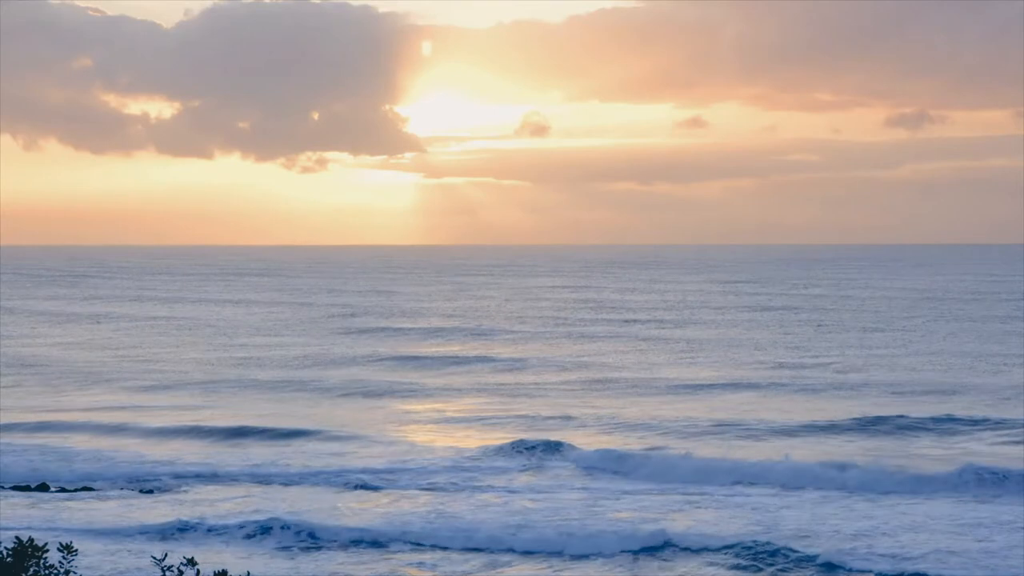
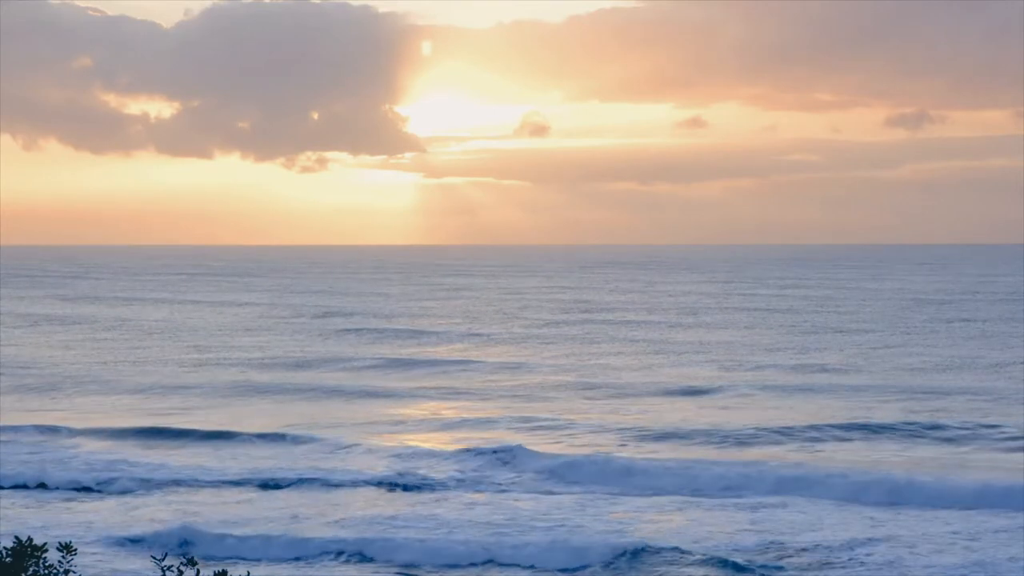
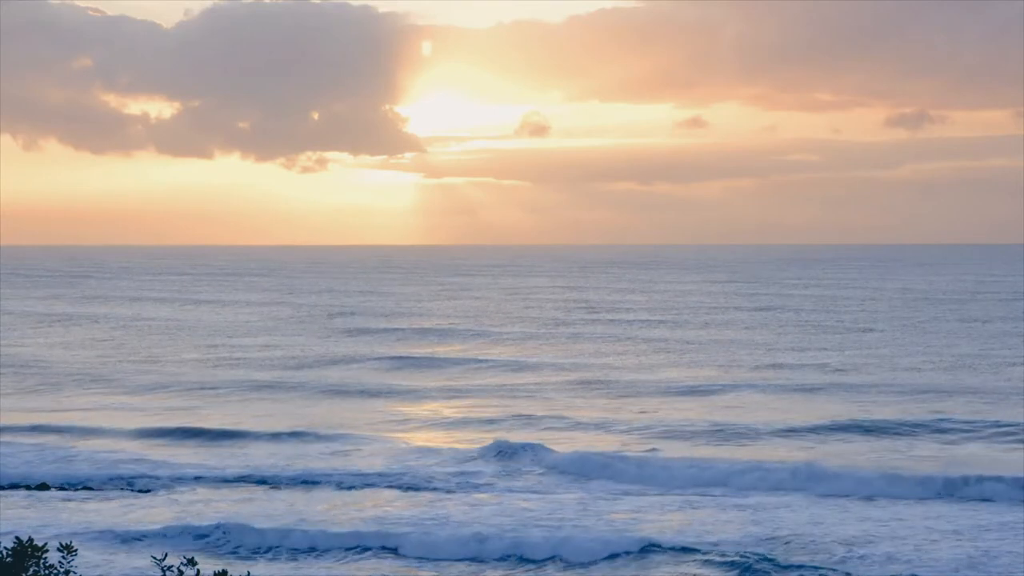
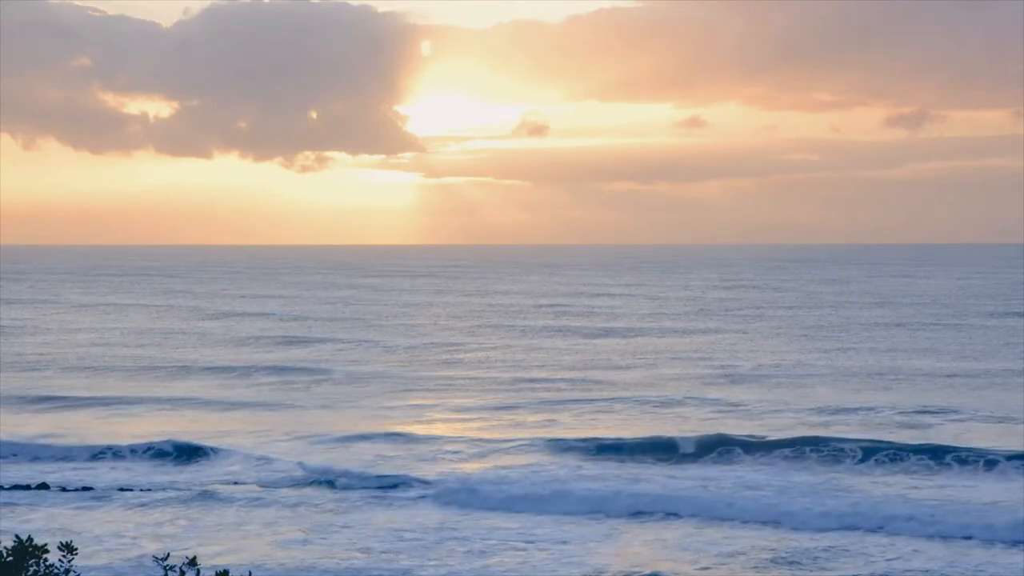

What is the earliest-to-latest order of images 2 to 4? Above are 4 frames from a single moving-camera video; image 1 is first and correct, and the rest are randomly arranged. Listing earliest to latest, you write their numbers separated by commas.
3, 2, 4
